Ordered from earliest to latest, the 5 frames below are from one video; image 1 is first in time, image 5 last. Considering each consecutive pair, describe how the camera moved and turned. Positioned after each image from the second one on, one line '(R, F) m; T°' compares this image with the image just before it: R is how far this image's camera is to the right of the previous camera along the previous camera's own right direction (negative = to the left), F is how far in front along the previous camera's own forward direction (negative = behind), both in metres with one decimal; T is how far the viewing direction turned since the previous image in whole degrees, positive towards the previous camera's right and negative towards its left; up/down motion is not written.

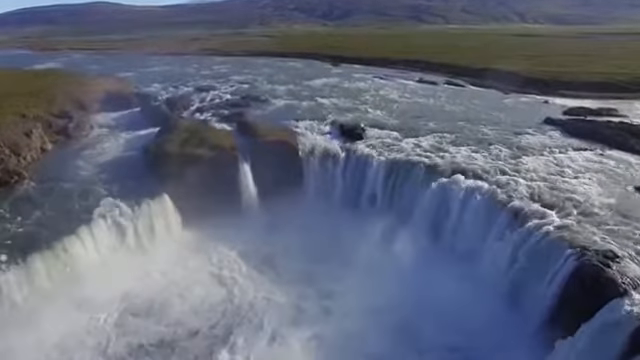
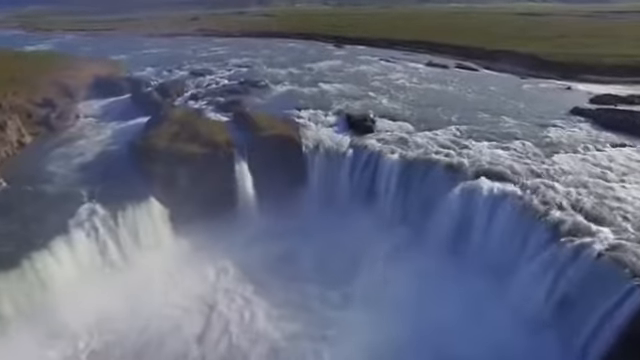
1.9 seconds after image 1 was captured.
(-0.2, +2.9) m; 0°
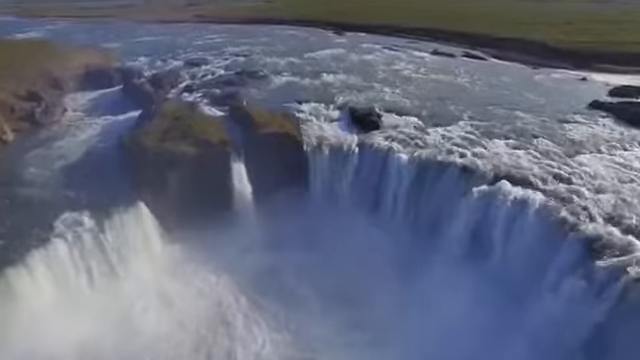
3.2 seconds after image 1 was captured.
(-0.1, +1.9) m; 0°
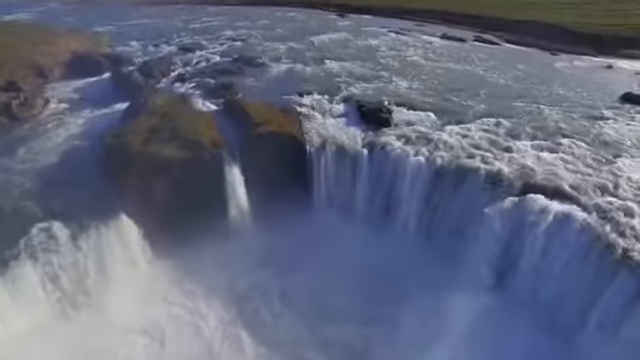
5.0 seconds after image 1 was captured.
(-0.1, +2.6) m; 0°
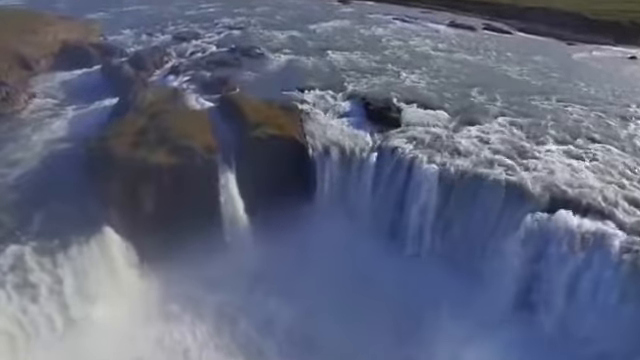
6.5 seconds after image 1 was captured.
(-0.1, +2.0) m; 0°
